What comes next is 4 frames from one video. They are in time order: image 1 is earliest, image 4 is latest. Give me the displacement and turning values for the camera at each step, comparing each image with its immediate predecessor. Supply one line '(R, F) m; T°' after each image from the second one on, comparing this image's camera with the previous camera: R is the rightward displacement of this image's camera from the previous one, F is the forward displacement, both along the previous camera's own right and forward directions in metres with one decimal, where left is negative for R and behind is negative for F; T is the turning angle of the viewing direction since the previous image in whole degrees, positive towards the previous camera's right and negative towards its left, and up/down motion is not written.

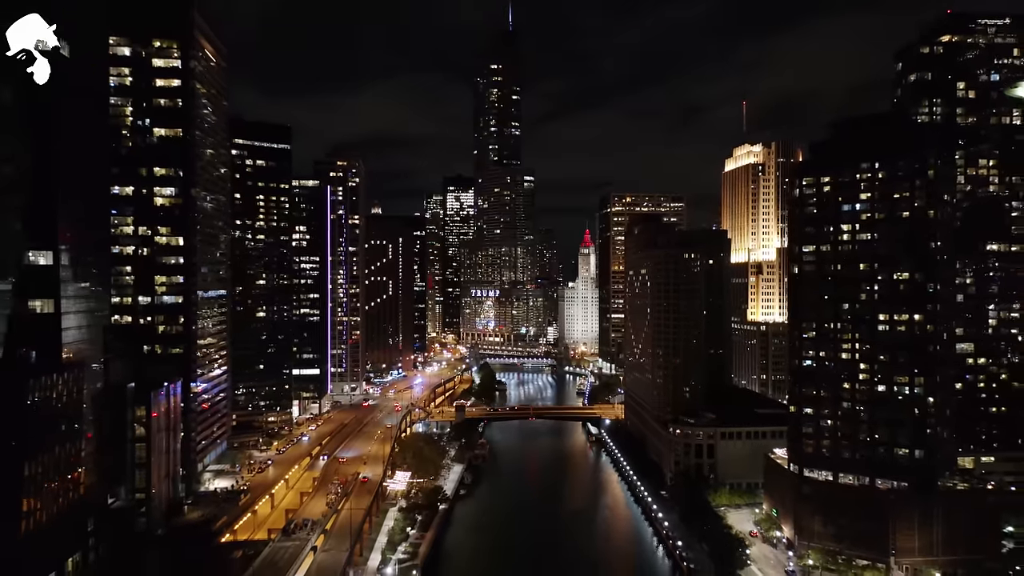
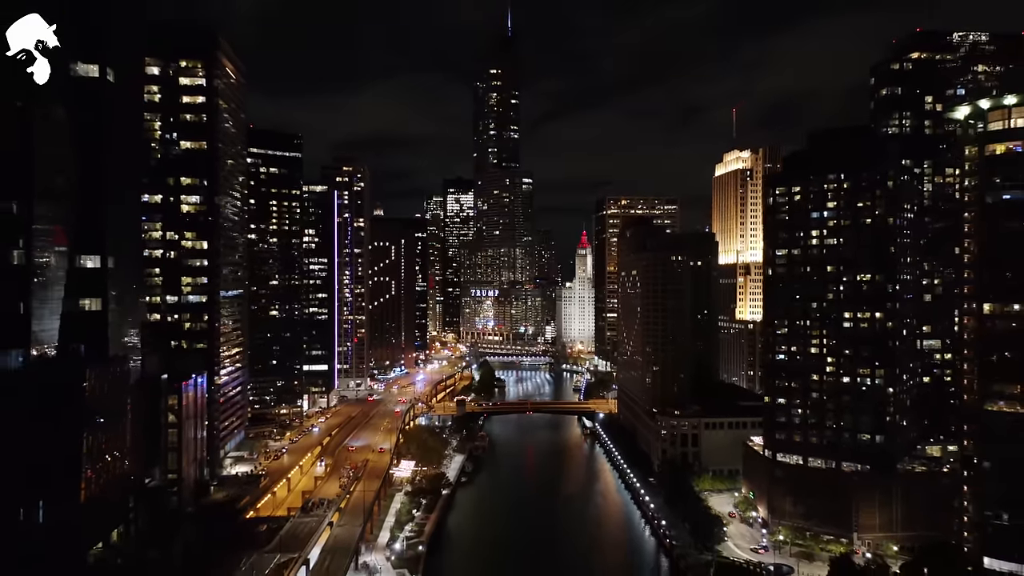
(+0.1, -2.6) m; 0°
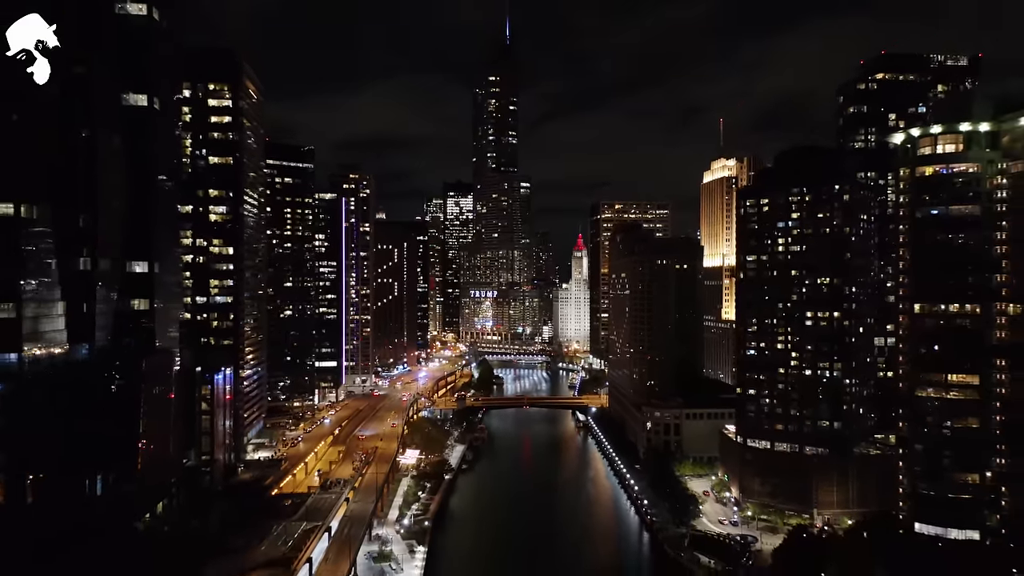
(+0.1, -3.4) m; 0°
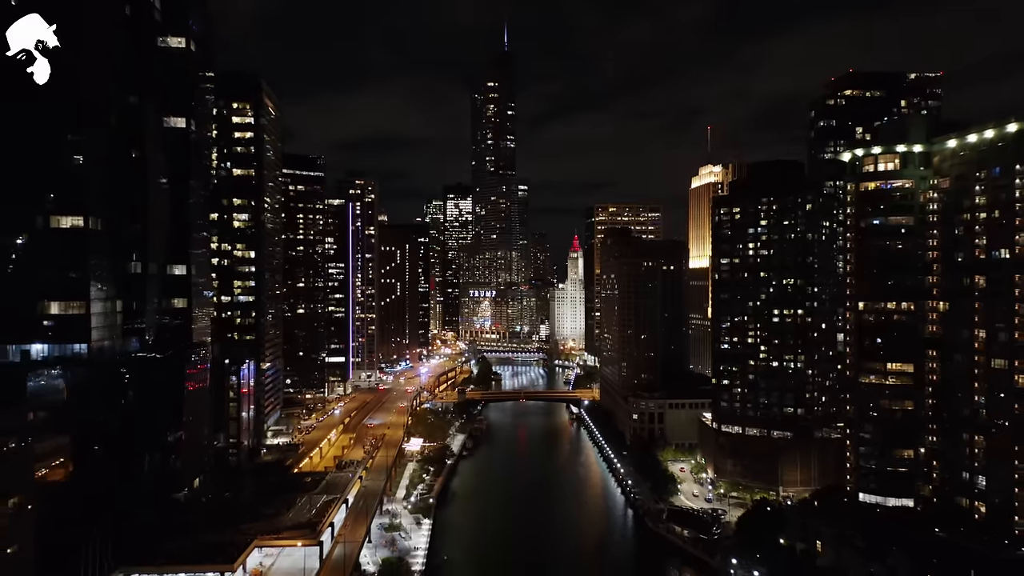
(+0.1, -3.6) m; 0°
